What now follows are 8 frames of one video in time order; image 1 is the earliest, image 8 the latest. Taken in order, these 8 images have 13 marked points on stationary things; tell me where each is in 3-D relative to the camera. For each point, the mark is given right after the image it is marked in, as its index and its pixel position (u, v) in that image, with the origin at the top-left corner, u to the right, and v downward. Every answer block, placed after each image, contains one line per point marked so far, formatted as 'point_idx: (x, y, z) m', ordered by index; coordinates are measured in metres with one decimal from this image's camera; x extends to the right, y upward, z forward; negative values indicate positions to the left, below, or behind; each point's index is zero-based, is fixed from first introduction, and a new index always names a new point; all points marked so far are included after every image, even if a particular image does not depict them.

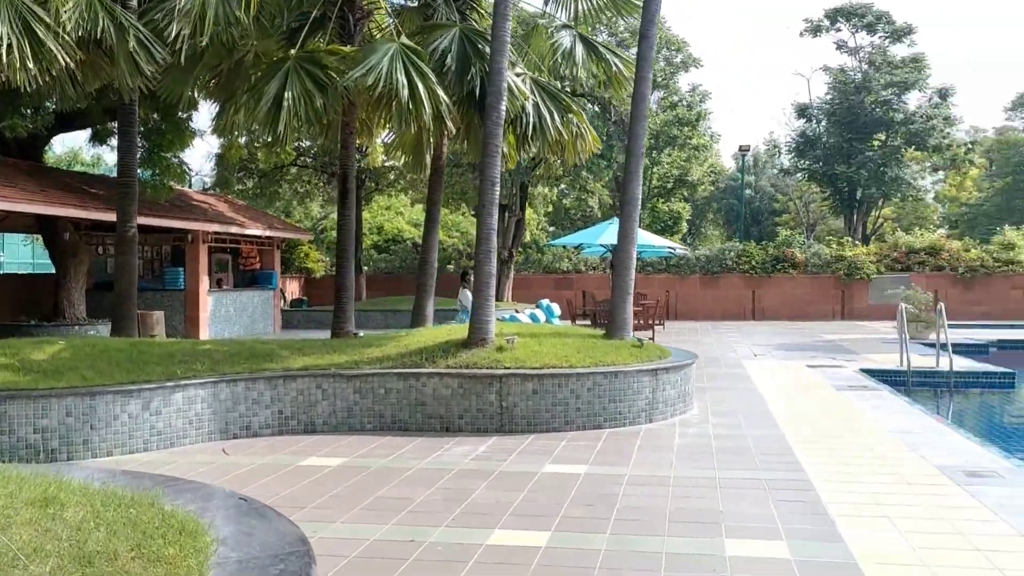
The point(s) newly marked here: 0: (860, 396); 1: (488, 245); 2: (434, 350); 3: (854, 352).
0: (+4.1, -1.3, +10.8) m
1: (-0.2, +0.4, +9.3) m
2: (-0.8, -0.6, +9.3) m
3: (+6.3, -1.2, +16.6) m
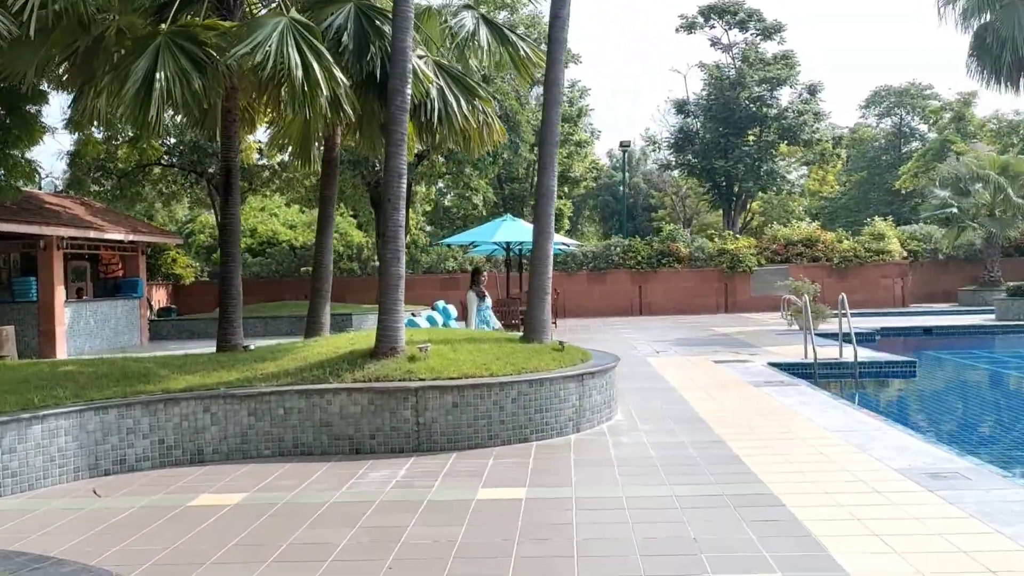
0: (+3.1, -1.2, +10.5) m
1: (-1.1, +0.4, +8.4) m
2: (-1.6, -0.7, +8.3) m
3: (+4.4, -1.0, +16.6) m
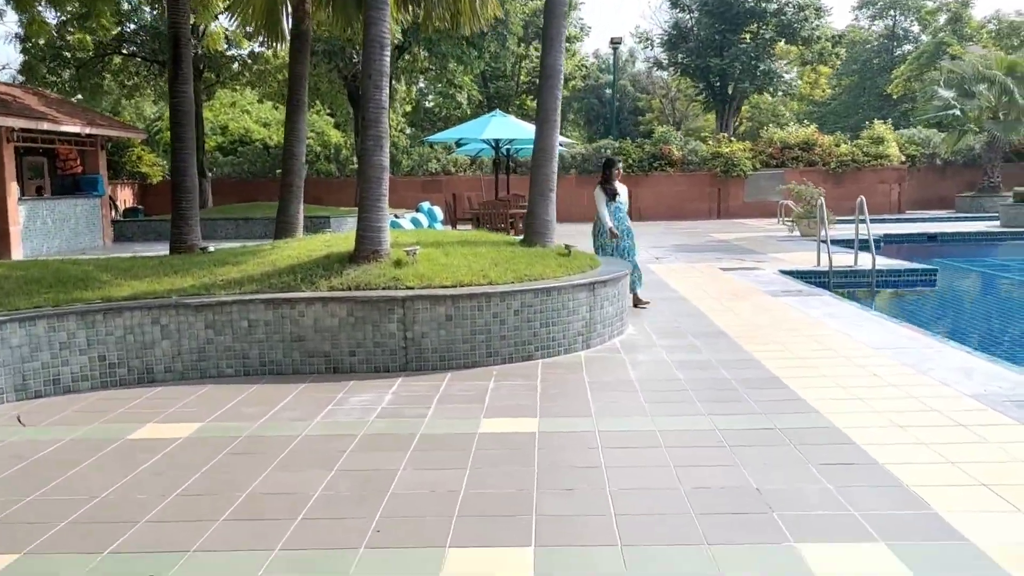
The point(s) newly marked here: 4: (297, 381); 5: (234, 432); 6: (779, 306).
0: (+3.1, -0.2, +9.5) m
1: (-1.0, +1.2, +7.1) m
2: (-1.6, +0.2, +7.2) m
3: (+4.2, +0.6, +15.6) m
4: (-1.6, -0.7, +6.5) m
5: (-1.5, -0.8, +5.0) m
6: (+2.7, -0.2, +9.3) m
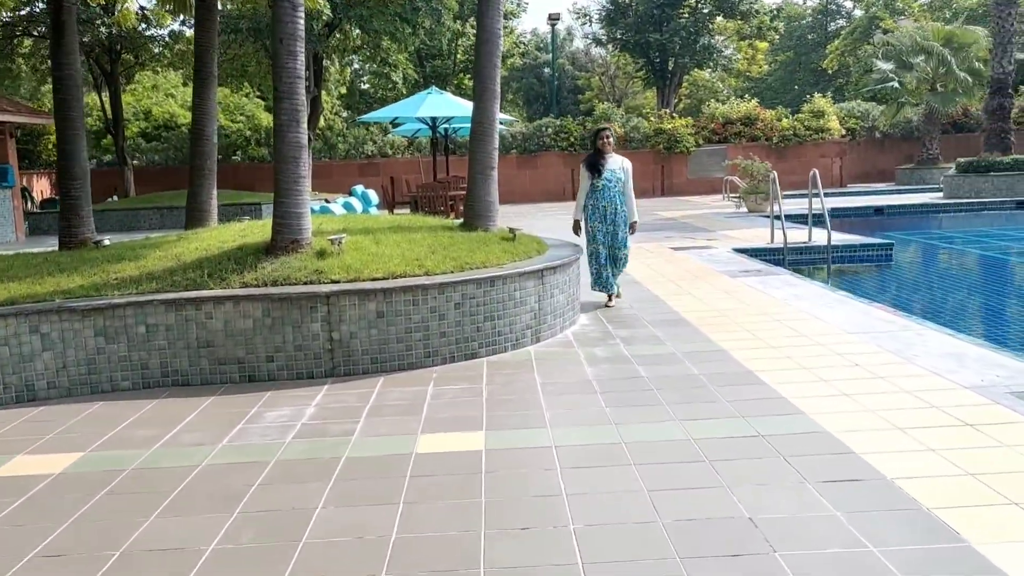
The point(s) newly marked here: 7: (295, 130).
0: (+2.5, 0.0, +8.9) m
1: (-1.5, +1.3, +6.3) m
2: (-2.0, +0.2, +6.3) m
3: (+3.3, +1.0, +15.0) m
4: (-1.9, -0.7, +5.7) m
5: (-1.8, -0.8, +4.2) m
6: (+2.2, 0.0, +8.7) m
7: (-1.5, +1.1, +6.3) m
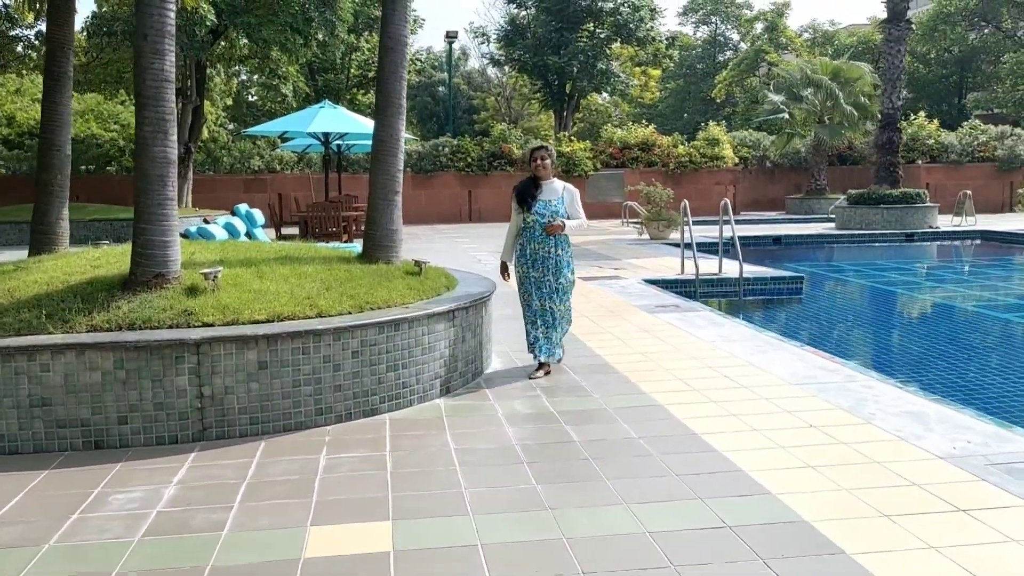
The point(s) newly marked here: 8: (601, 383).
0: (+1.6, -0.3, +8.4) m
1: (-2.0, +1.0, +5.3) m
2: (-2.6, -0.1, +5.2) m
3: (+1.6, +0.5, +14.5) m
4: (-2.4, -0.9, +4.6) m
5: (-2.1, -1.0, +3.2) m
6: (+1.3, -0.3, +8.1) m
7: (-2.0, +0.8, +5.3) m
8: (+0.6, -0.6, +6.0) m
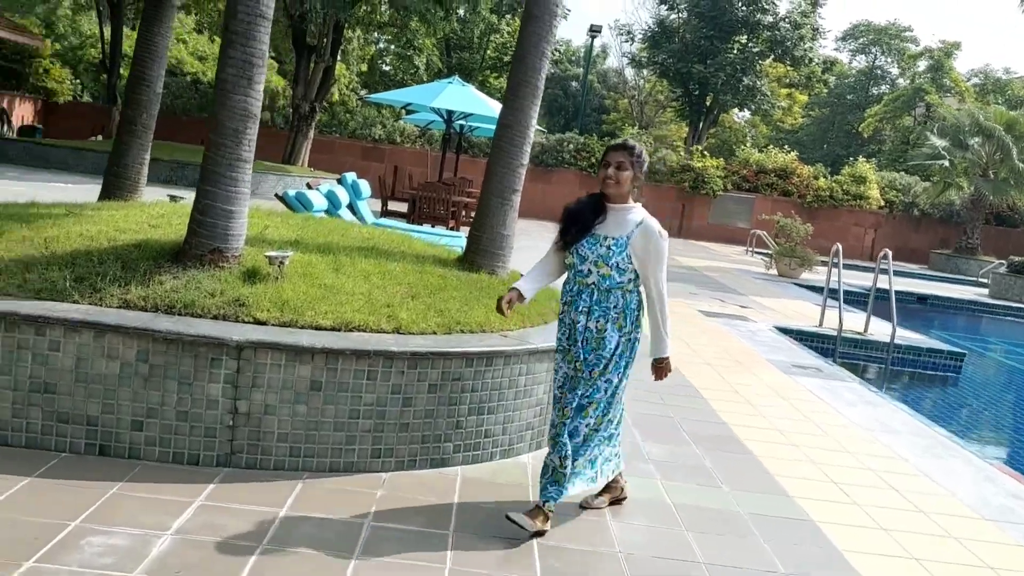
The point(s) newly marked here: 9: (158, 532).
0: (+2.4, -0.8, +7.0) m
1: (-1.2, +1.1, +4.3) m
2: (-1.9, +0.1, +4.3) m
3: (+3.3, -0.1, +13.1) m
4: (-2.0, -0.7, +3.7) m
5: (-1.9, -0.9, +2.2) m
6: (+2.1, -0.8, +6.8) m
7: (-1.3, +0.9, +4.3) m
8: (+1.2, -0.9, +4.8) m
9: (-1.2, -0.9, +3.2) m
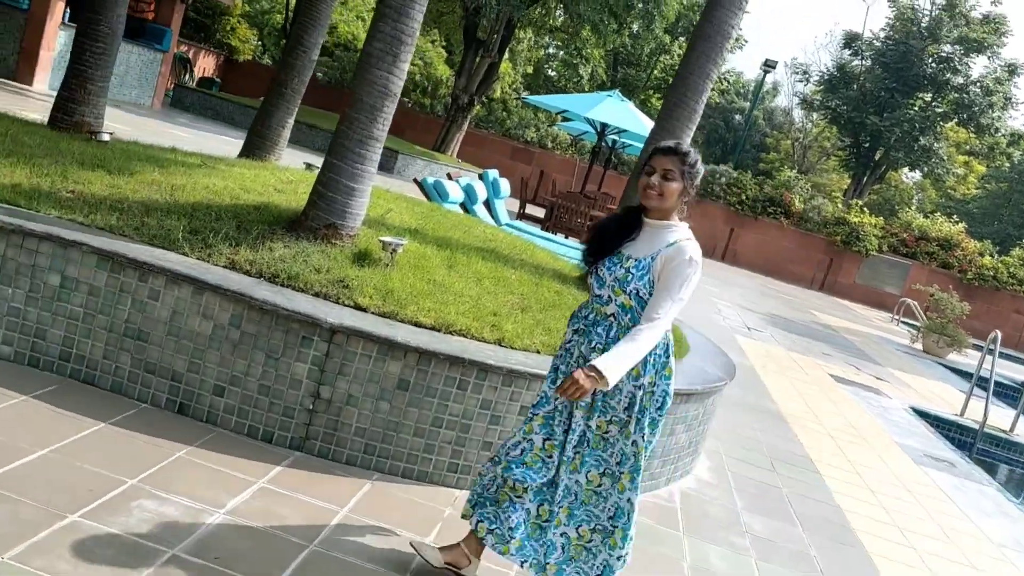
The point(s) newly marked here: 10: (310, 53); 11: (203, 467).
0: (+3.1, -1.4, +6.3) m
1: (-0.5, +1.2, +4.1) m
2: (-1.3, +0.3, +4.3) m
3: (+4.9, -1.0, +12.2) m
4: (-1.6, -0.5, +3.6) m
5: (-1.8, -0.6, +2.2) m
6: (+2.8, -1.4, +6.1) m
7: (-0.6, +1.0, +4.1) m
8: (+1.5, -1.3, +4.3) m
9: (-1.0, -0.7, +3.0) m
10: (-1.4, +1.7, +6.4) m
11: (-1.1, -0.6, +3.4) m
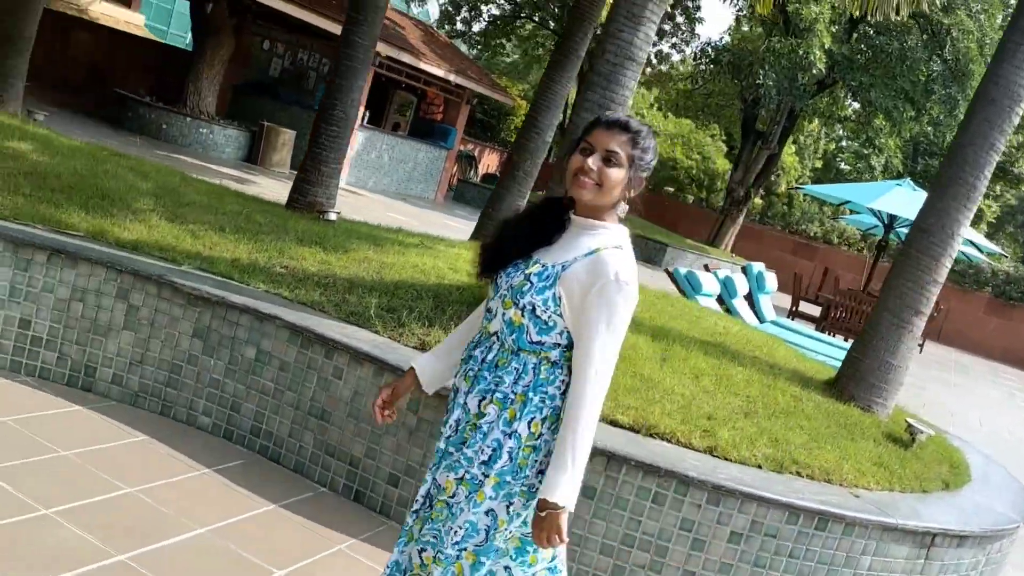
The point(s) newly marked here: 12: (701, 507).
0: (+4.4, -2.1, +4.5) m
1: (+0.4, +0.8, +3.8) m
2: (-0.4, 0.0, +4.1) m
3: (+7.9, -2.4, +9.6) m
4: (-0.9, -0.8, +3.5) m
5: (-1.5, -0.8, +2.1) m
6: (+4.0, -2.0, +4.4) m
7: (+0.4, +0.6, +3.8) m
8: (+2.3, -1.7, +3.1) m
9: (-0.5, -1.0, +2.7) m
10: (+0.3, +1.1, +6.3) m
11: (-0.5, -0.9, +3.1) m
12: (+0.7, -0.7, +3.1) m
